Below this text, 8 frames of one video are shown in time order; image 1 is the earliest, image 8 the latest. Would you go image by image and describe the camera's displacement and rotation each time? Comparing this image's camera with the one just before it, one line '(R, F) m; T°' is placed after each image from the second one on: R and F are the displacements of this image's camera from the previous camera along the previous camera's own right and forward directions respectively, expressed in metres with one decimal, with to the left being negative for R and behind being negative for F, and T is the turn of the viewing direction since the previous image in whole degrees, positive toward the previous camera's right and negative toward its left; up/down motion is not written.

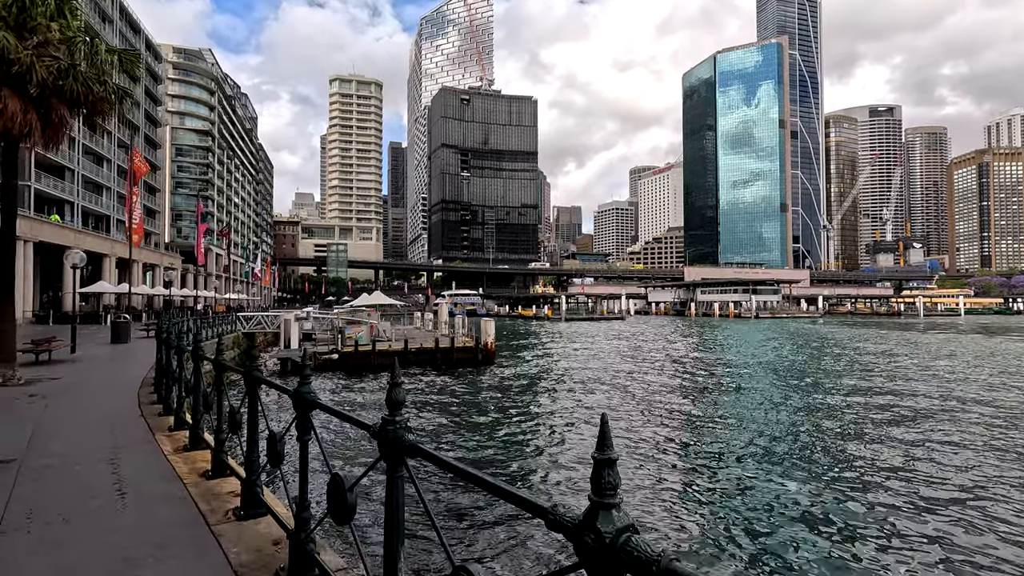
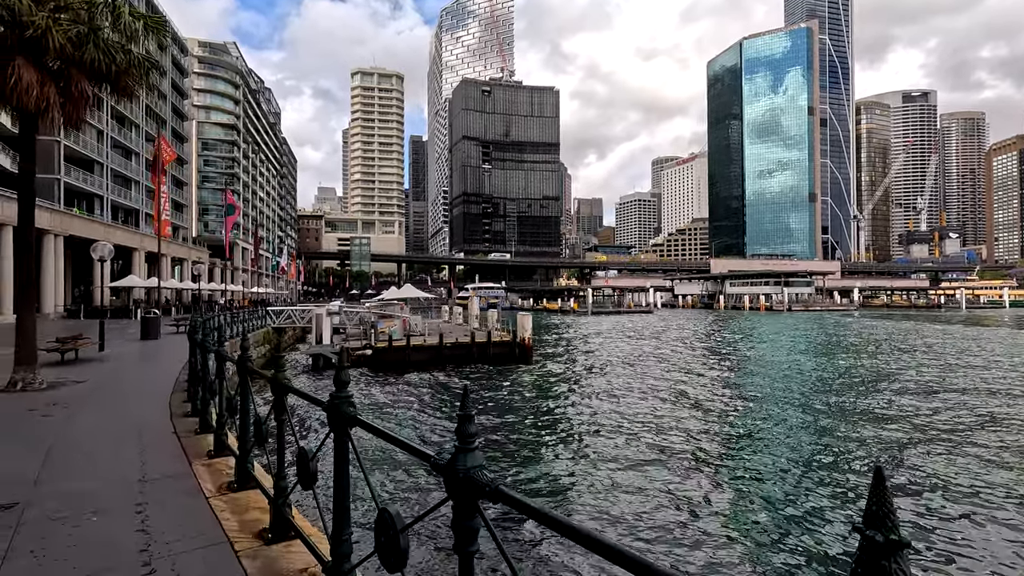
(-1.1, +1.6) m; -2°
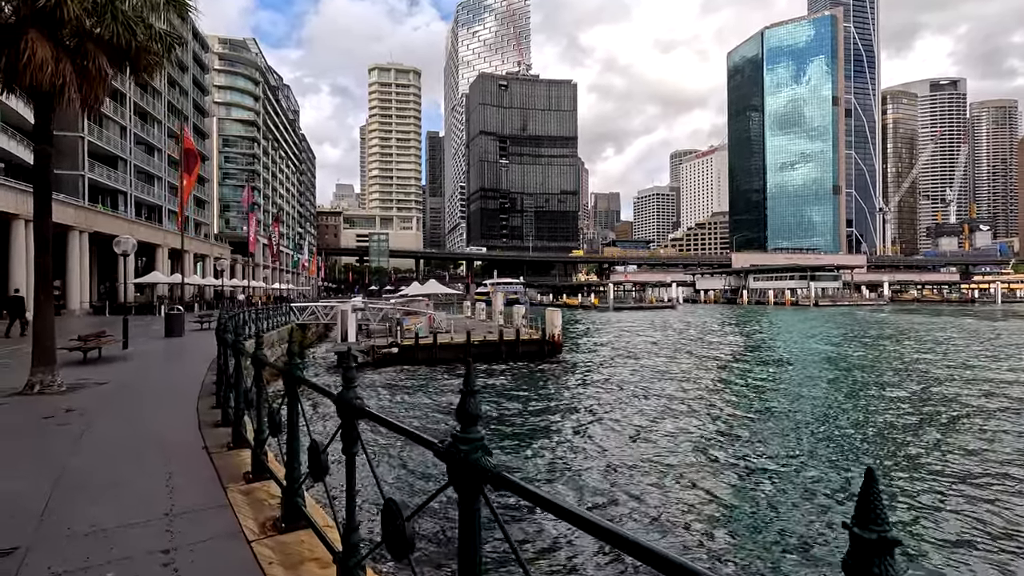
(-0.7, +1.1) m; -2°
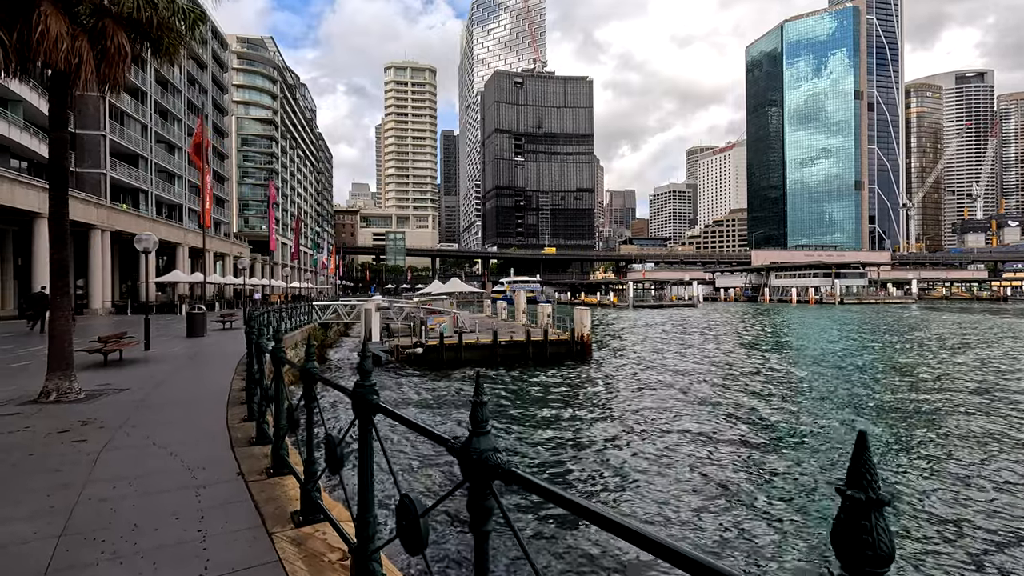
(-0.7, +1.0) m; -2°
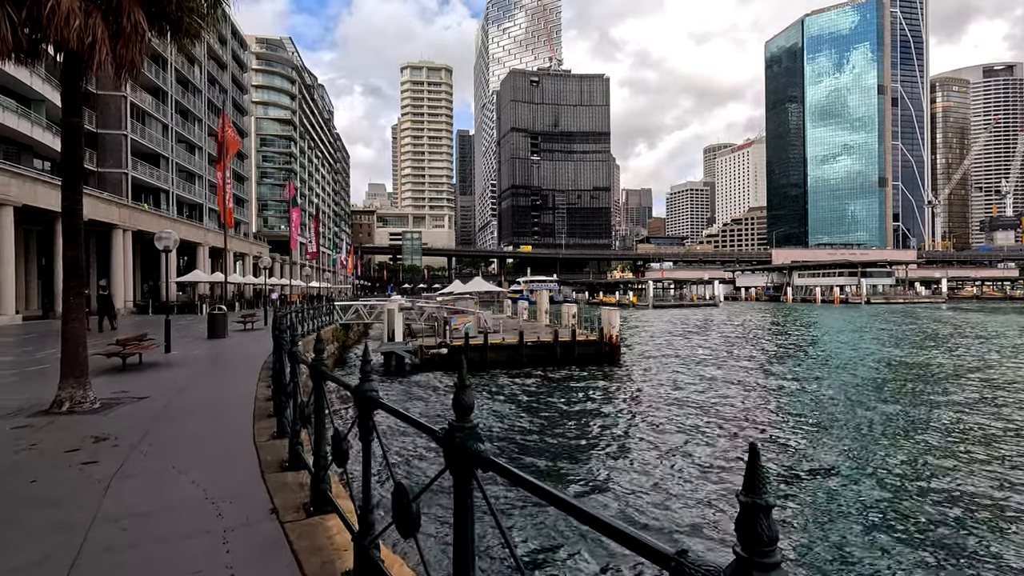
(-0.6, +0.9) m; -2°
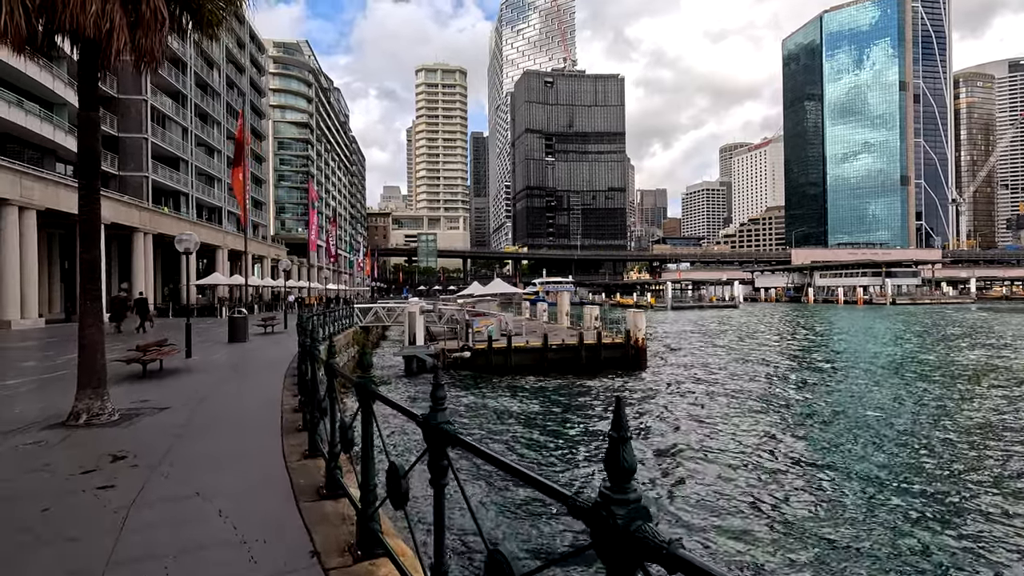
(-0.5, +0.7) m; -1°
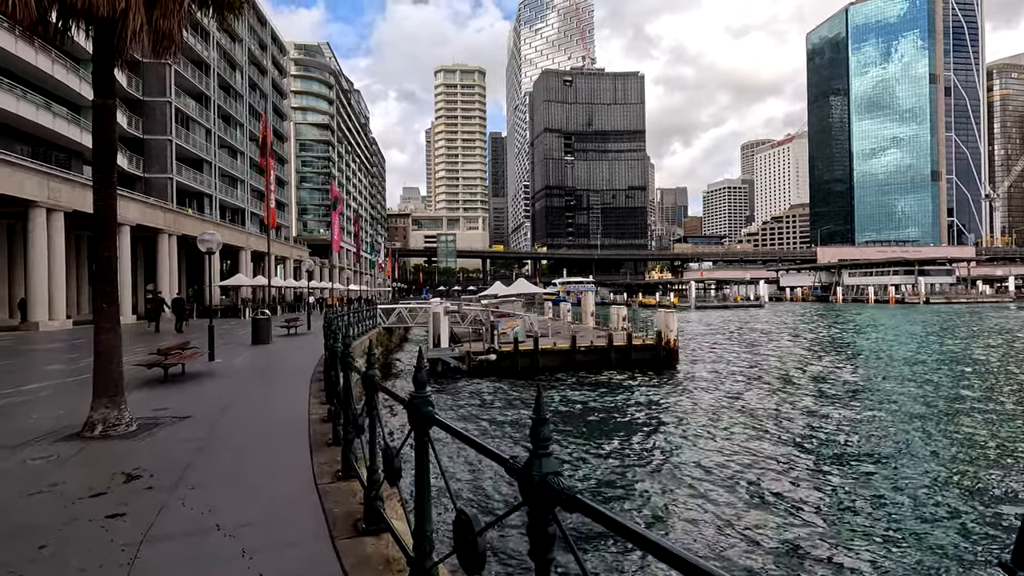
(-0.4, +0.8) m; -2°
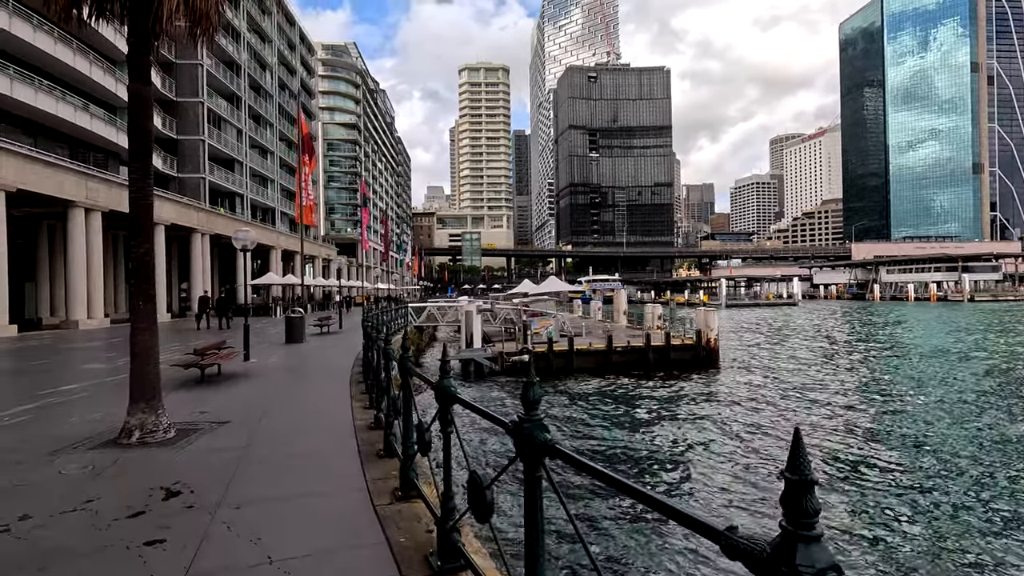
(-0.5, +0.7) m; -3°
